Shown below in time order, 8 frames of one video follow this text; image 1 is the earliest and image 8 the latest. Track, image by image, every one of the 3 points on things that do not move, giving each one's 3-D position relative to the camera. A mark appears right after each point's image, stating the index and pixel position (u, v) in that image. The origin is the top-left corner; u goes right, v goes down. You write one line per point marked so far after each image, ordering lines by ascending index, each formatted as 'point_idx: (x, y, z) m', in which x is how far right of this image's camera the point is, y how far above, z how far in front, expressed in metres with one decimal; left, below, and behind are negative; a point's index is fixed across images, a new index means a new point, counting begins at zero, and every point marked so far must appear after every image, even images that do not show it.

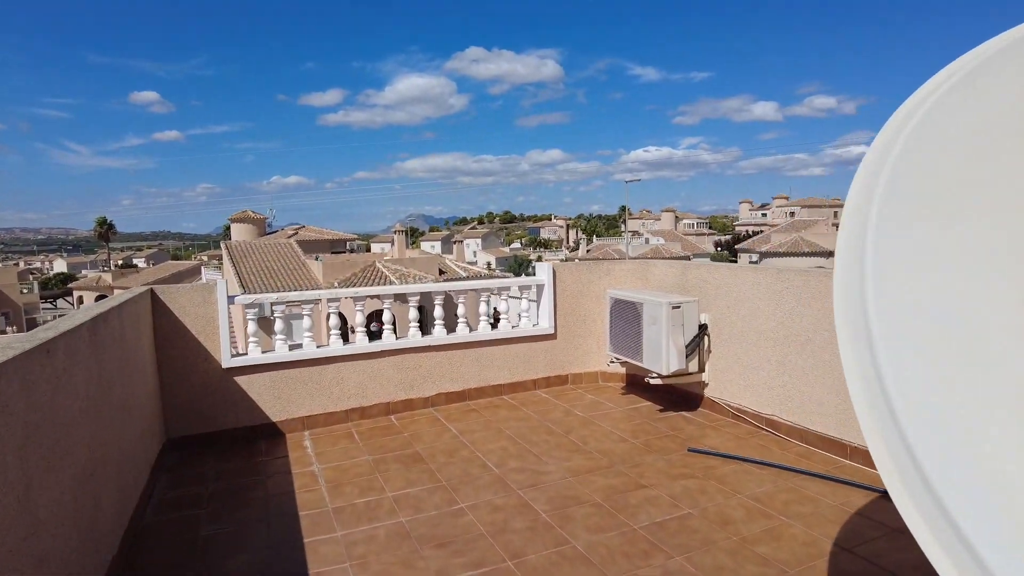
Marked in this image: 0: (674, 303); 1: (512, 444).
0: (+1.3, -0.1, +4.7) m
1: (0.0, -1.3, +4.6) m
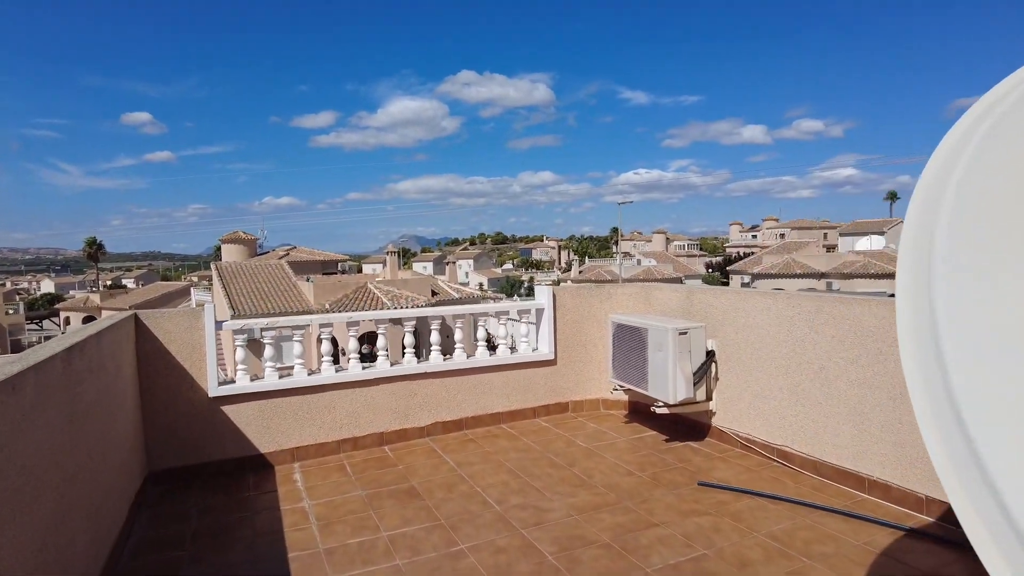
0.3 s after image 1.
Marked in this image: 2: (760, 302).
0: (+1.4, -0.3, +4.6) m
1: (0.0, -1.5, +4.4) m
2: (+1.9, -0.1, +4.4) m
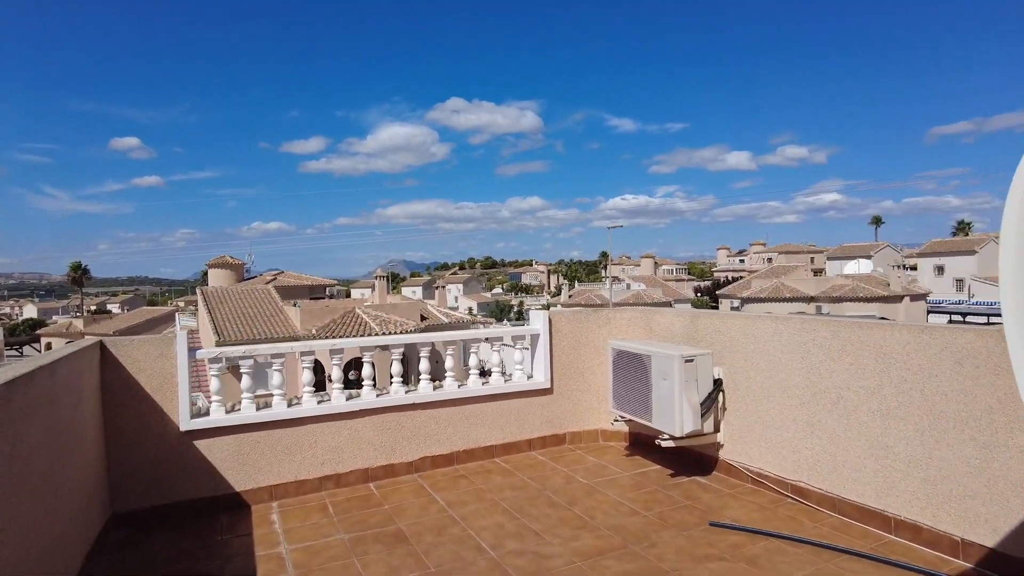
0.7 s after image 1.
0: (+1.3, -0.5, +4.3) m
1: (0.0, -1.6, +4.0) m
2: (+1.9, -0.3, +4.2) m
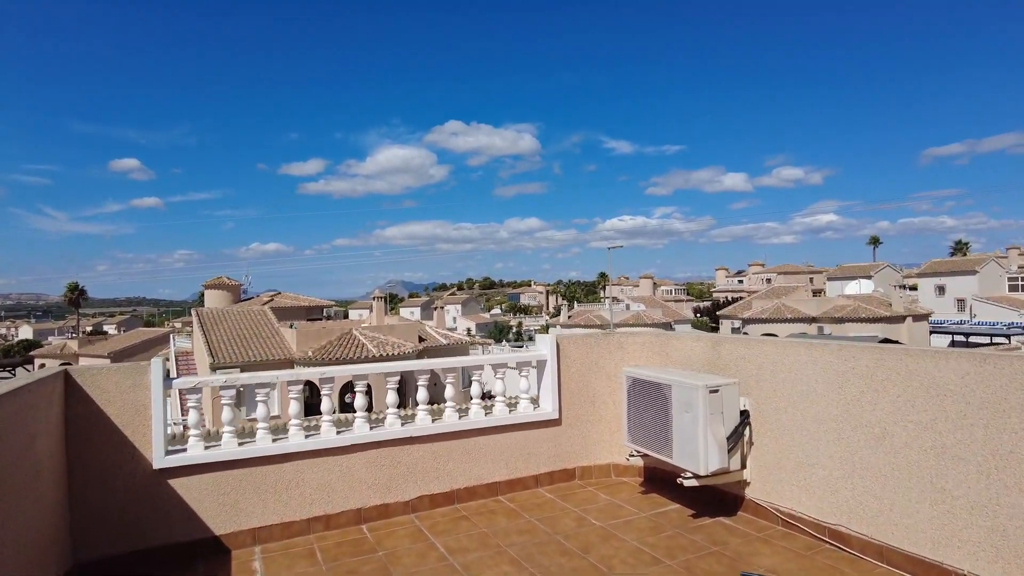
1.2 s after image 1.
0: (+1.4, -0.7, +3.9) m
1: (0.0, -1.8, +3.6) m
2: (+1.9, -0.4, +3.8) m
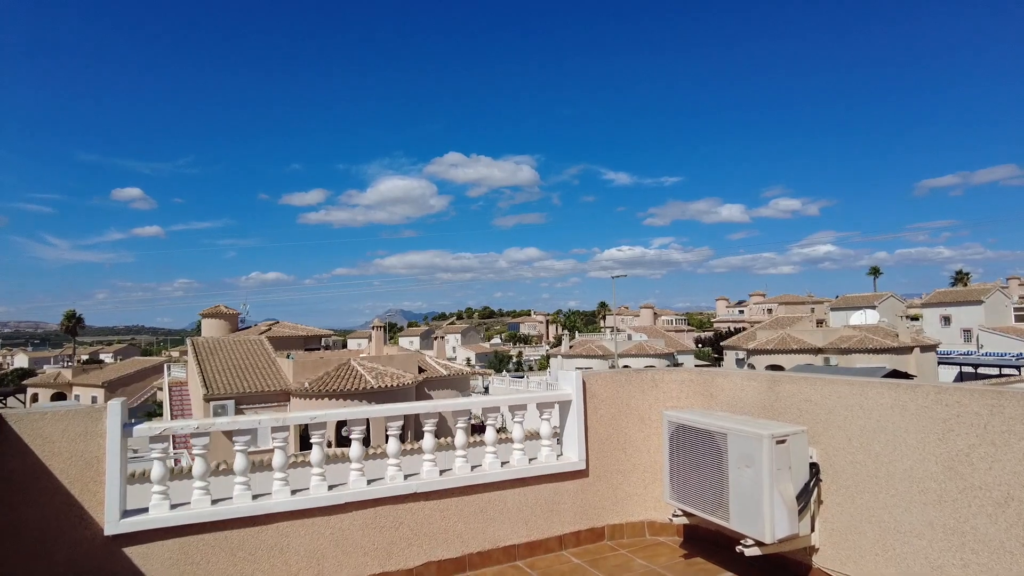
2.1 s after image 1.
0: (+1.5, -0.8, +3.3) m
1: (+0.2, -1.9, +2.9) m
2: (+2.1, -0.6, +3.2) m
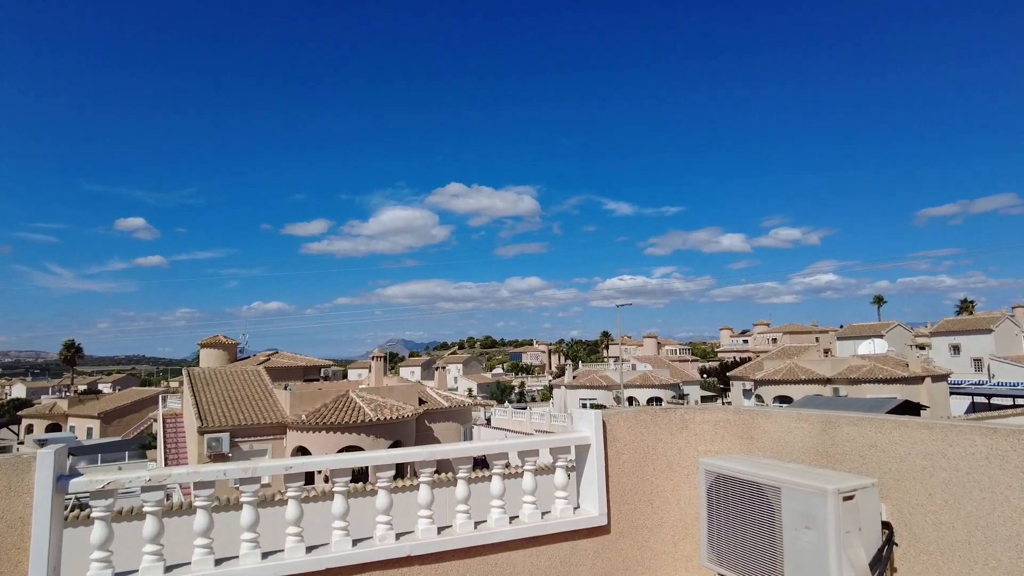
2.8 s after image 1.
0: (+1.6, -1.0, +2.7) m
1: (+0.2, -2.0, +2.3) m
2: (+2.1, -0.7, +2.6) m
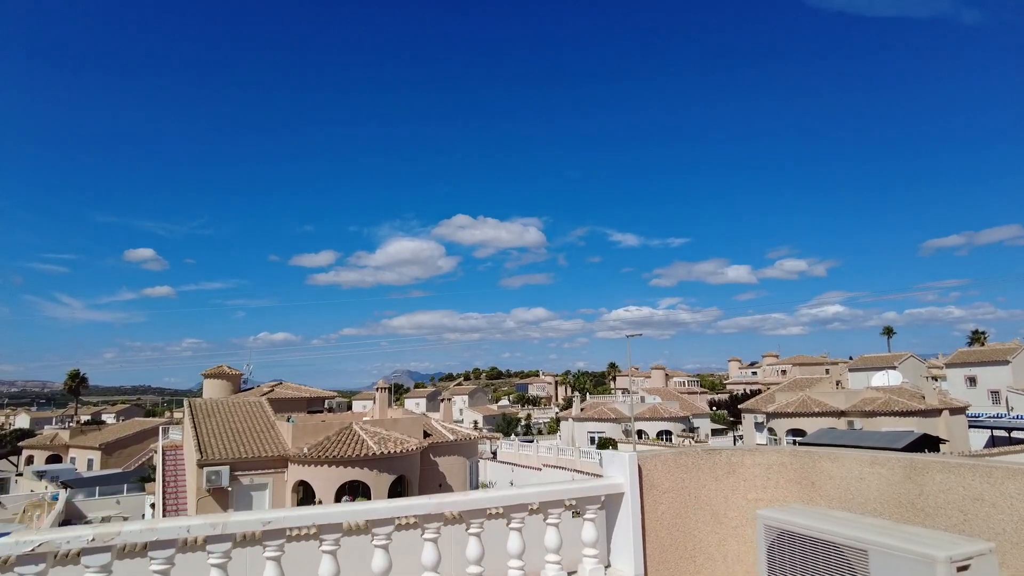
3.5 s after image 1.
0: (+1.7, -1.0, +2.2) m
1: (+0.3, -2.1, +1.7) m
2: (+2.2, -0.8, +2.1) m
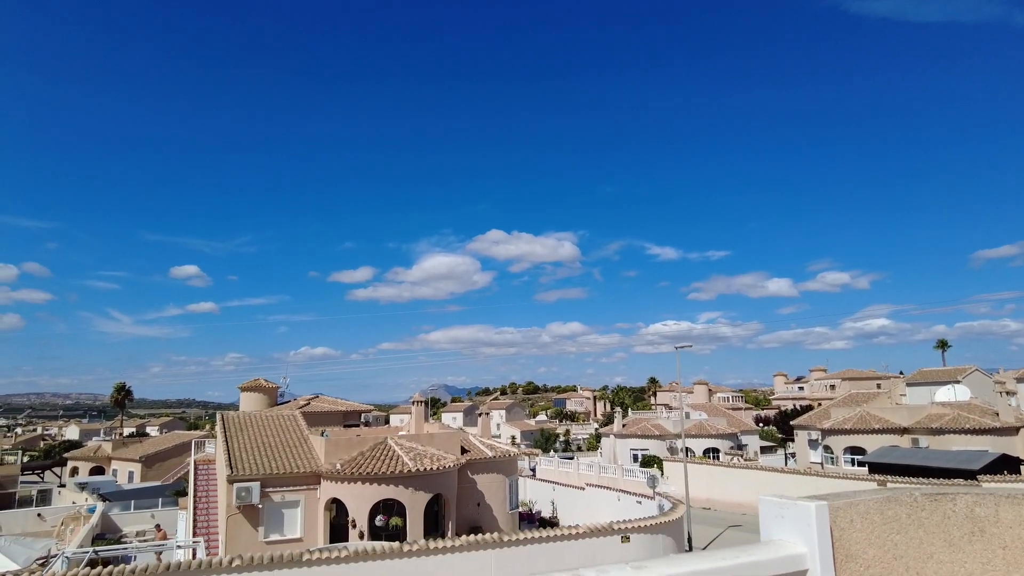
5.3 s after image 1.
0: (+2.0, -0.8, +0.8) m
1: (+0.6, -1.8, +0.4) m
2: (+2.5, -0.5, +0.6) m
